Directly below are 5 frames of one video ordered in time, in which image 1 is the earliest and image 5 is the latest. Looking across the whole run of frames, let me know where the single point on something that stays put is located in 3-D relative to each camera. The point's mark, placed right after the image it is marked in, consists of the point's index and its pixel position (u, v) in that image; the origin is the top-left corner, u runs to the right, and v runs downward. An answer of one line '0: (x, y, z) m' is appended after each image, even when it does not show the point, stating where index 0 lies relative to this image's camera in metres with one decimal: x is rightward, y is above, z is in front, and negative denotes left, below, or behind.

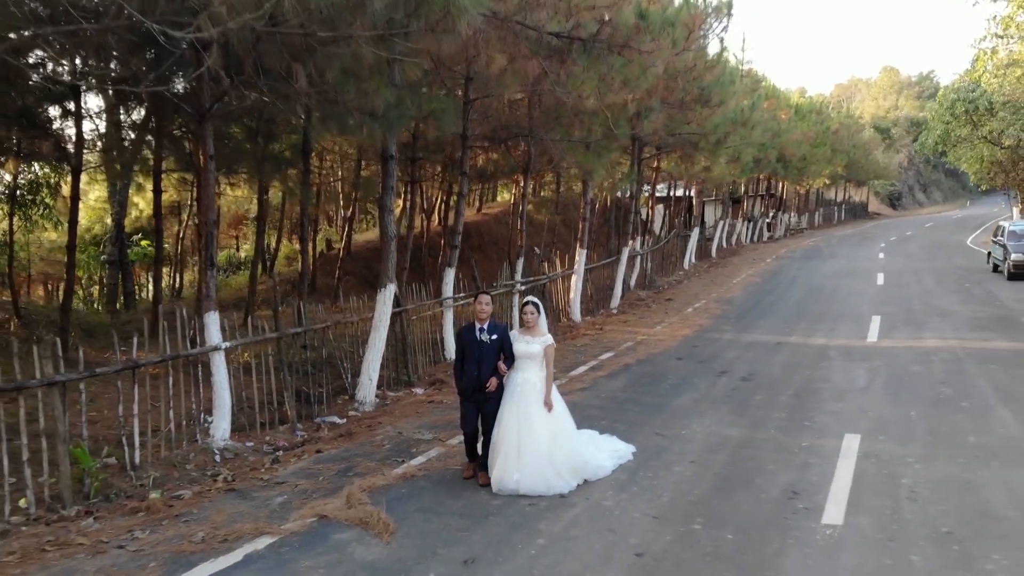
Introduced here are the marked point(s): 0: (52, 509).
0: (-3.4, -1.6, +6.0) m
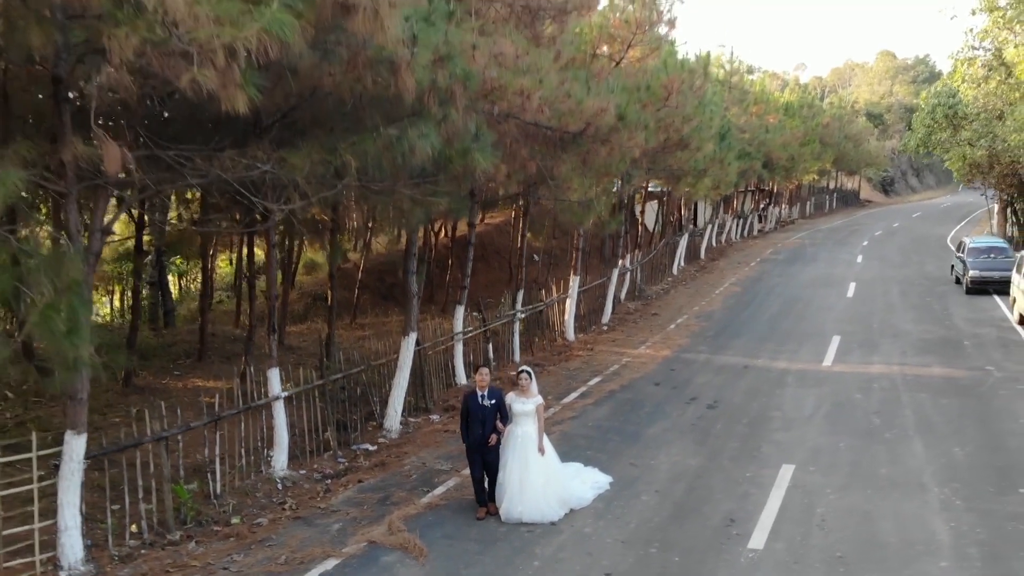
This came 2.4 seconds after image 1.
0: (-3.4, -2.4, +7.8) m
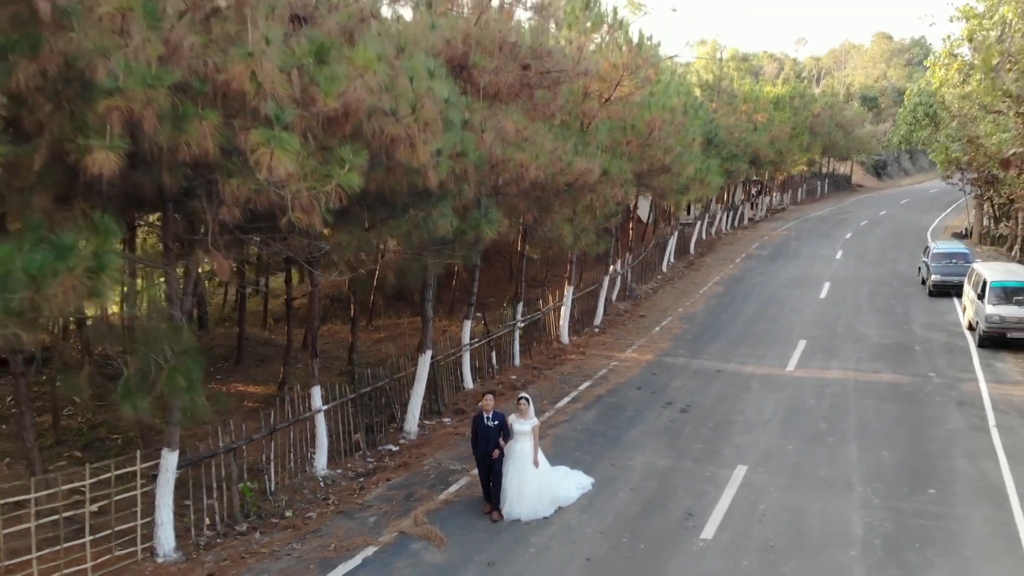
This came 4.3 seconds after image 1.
0: (-3.4, -2.8, +9.7) m
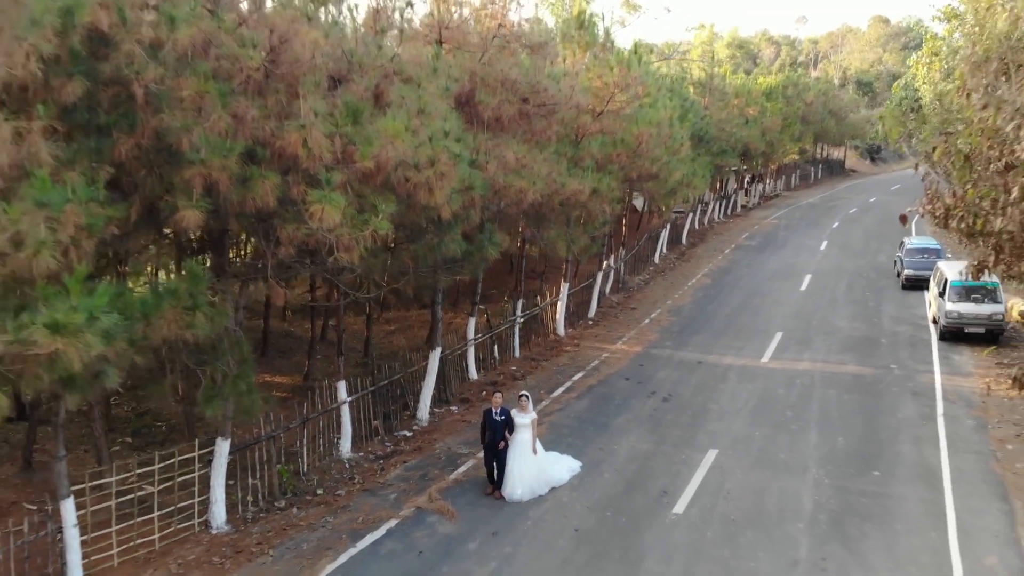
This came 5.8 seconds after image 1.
0: (-3.4, -3.0, +11.4) m
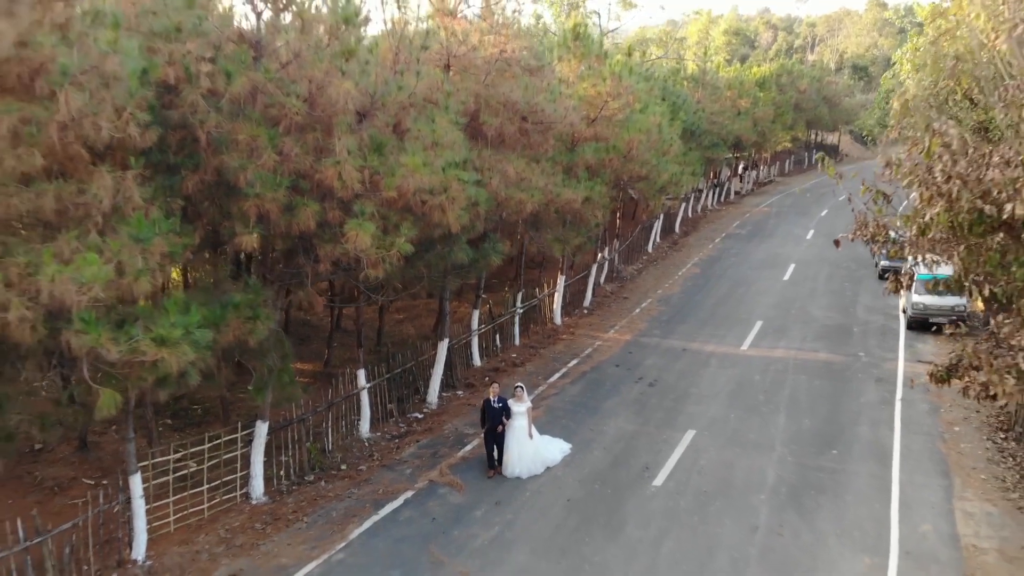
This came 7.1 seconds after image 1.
0: (-3.4, -3.0, +13.0) m
